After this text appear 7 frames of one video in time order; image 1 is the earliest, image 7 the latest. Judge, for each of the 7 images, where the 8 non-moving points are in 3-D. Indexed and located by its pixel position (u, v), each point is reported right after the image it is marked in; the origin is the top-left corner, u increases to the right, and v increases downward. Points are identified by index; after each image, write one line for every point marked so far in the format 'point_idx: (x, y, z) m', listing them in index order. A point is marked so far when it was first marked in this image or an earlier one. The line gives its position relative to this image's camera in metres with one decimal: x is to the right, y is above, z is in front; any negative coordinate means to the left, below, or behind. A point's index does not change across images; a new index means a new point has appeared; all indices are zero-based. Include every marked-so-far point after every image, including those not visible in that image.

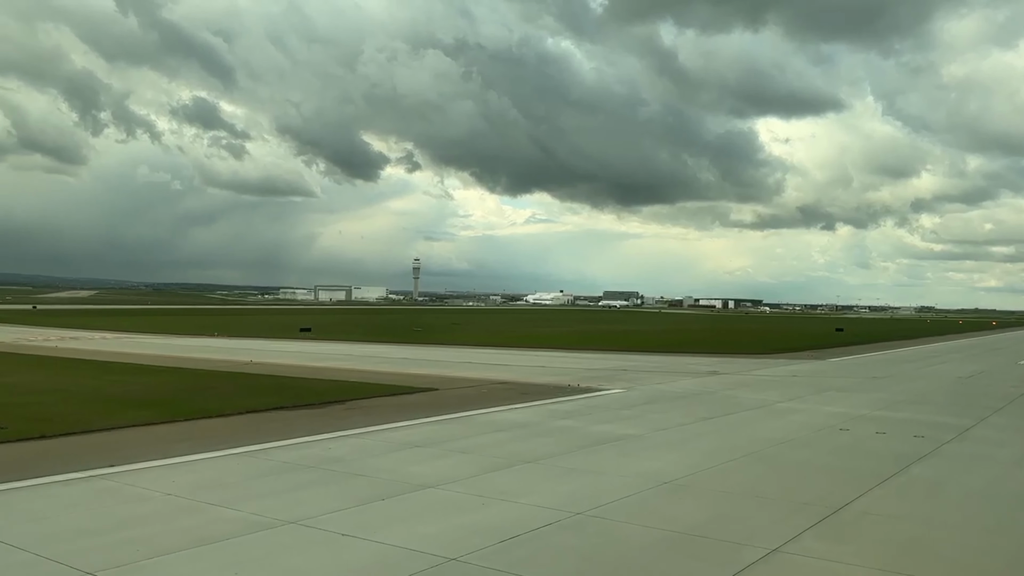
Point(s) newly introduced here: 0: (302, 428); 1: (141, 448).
0: (-4.0, -2.7, +14.5) m
1: (-5.9, -2.6, +12.0) m
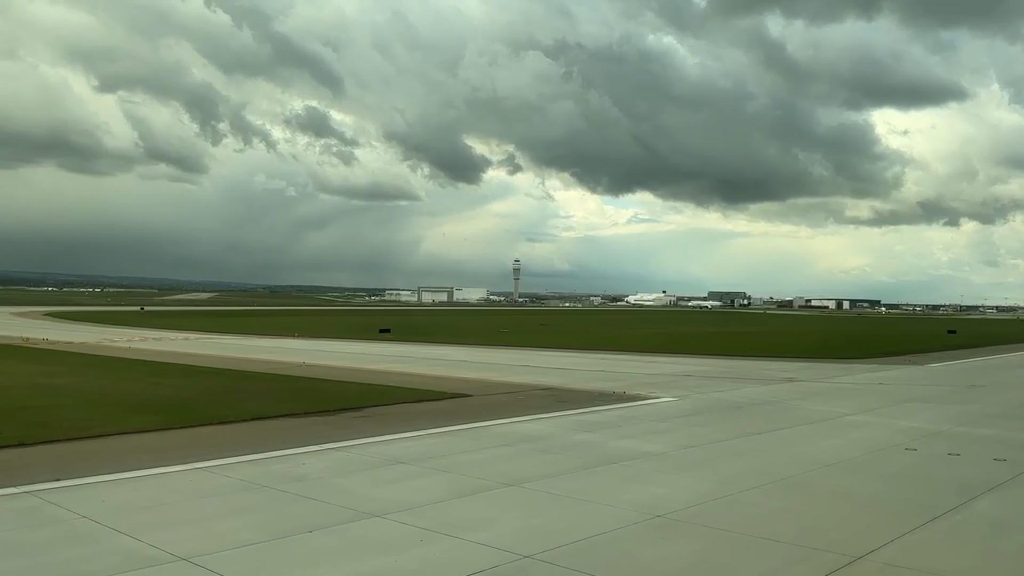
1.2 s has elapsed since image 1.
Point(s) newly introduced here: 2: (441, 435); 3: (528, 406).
0: (-3.9, -2.7, +13.7) m
1: (-6.1, -2.6, +11.5) m
2: (-1.3, -2.7, +14.0) m
3: (+0.3, -3.1, +19.7) m
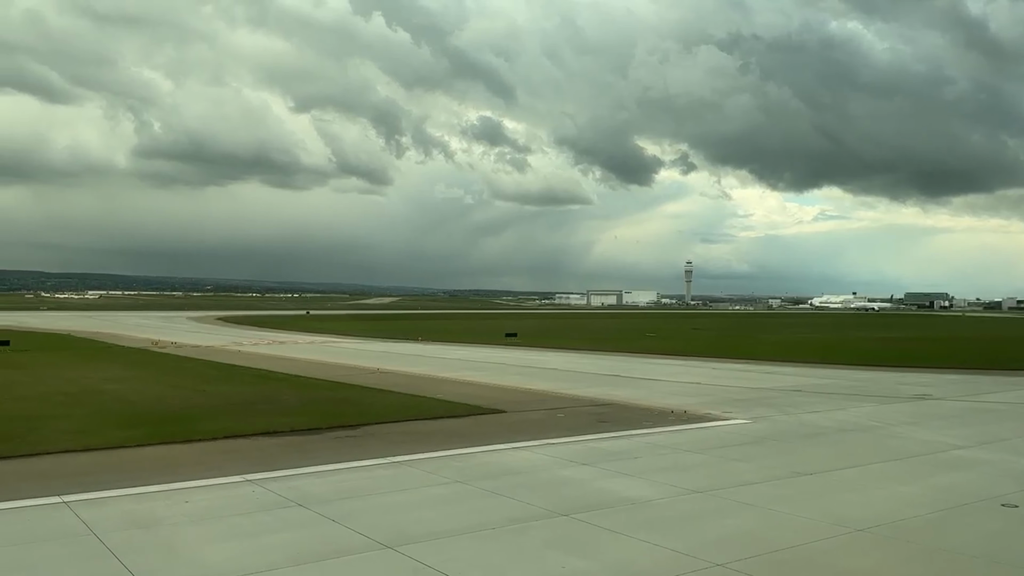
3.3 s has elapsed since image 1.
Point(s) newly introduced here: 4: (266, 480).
0: (-4.4, -2.8, +12.2) m
1: (-7.0, -2.7, +10.5) m
2: (-1.8, -2.8, +12.0) m
3: (+0.9, -3.2, +17.3) m
4: (-3.5, -2.7, +10.7) m
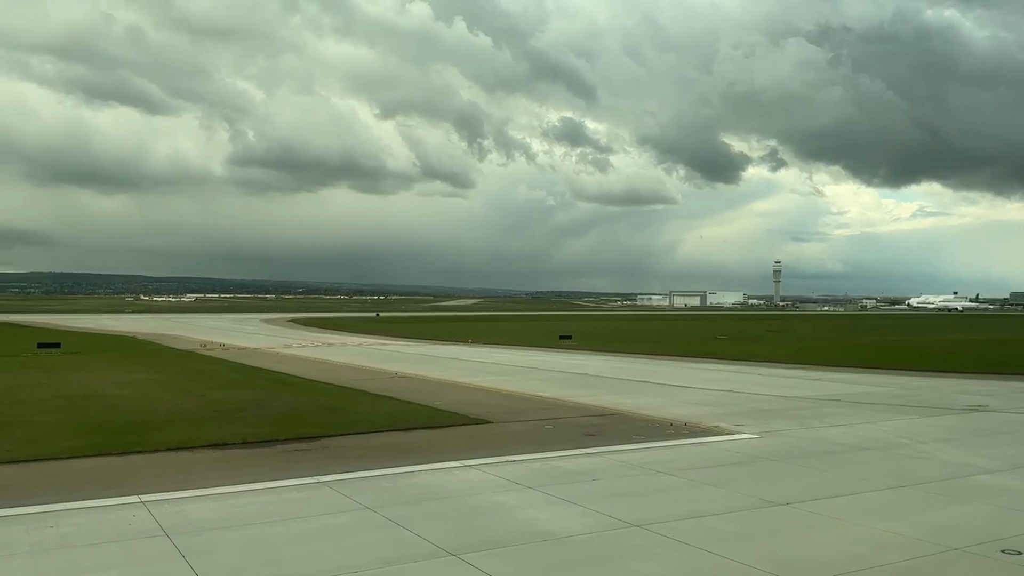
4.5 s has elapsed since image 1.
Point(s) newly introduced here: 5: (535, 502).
0: (-5.4, -2.9, +11.4) m
1: (-8.1, -2.8, +9.9) m
2: (-2.8, -2.9, +11.0) m
3: (+0.4, -3.2, +16.0) m
4: (-4.6, -2.8, +9.9) m
5: (+0.3, -3.0, +10.4) m
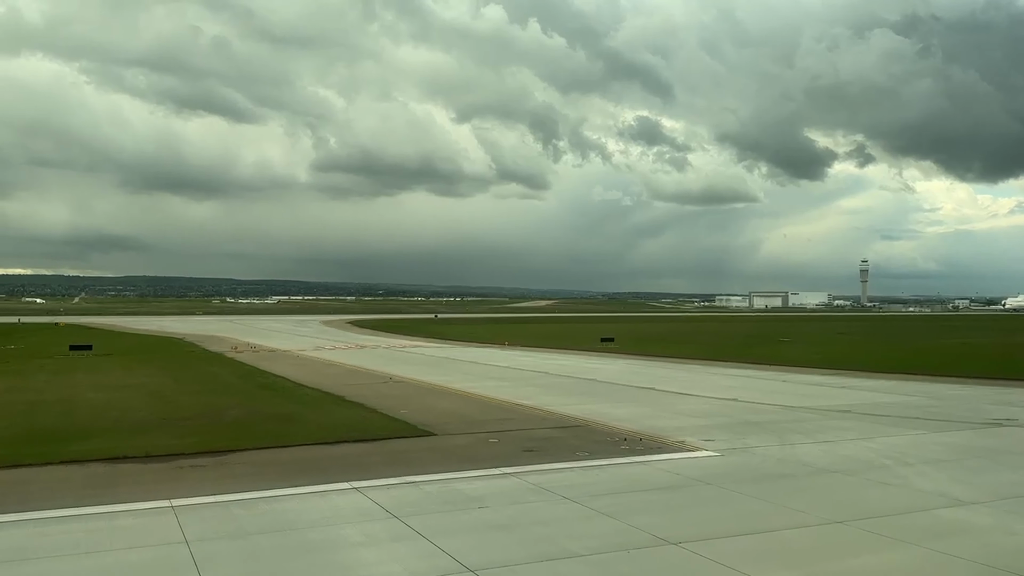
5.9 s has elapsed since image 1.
0: (-7.2, -3.0, +10.7) m
1: (-10.0, -2.9, +9.5) m
2: (-4.6, -3.0, +10.0) m
3: (-1.0, -3.3, +14.8) m
4: (-6.5, -2.9, +9.1) m
5: (-1.6, -3.0, +9.2) m
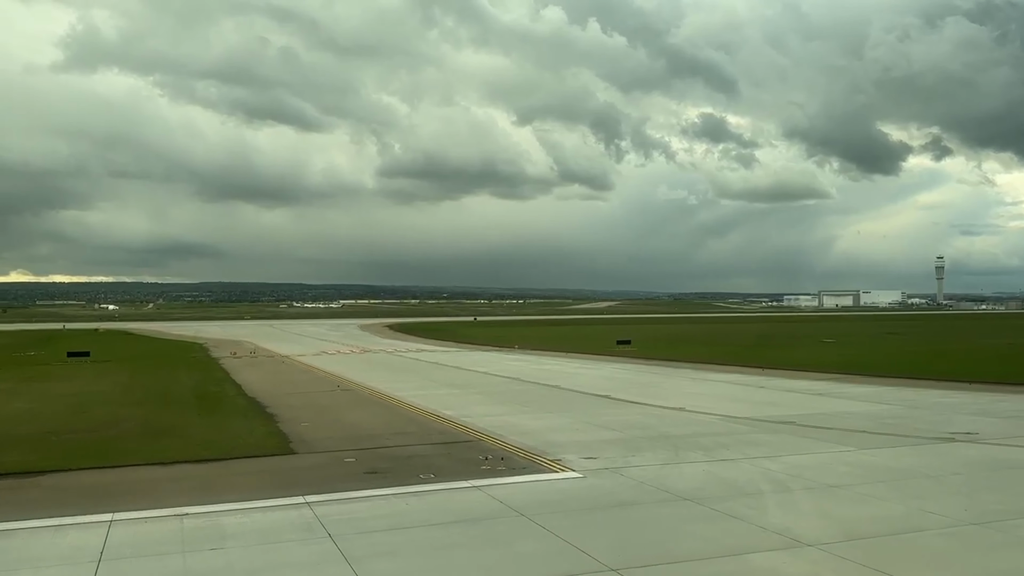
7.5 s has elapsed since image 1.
0: (-10.4, -3.2, +10.0) m
1: (-13.3, -3.2, +9.0) m
2: (-7.9, -3.2, +9.2) m
3: (-4.0, -3.4, +13.6) m
4: (-9.9, -3.1, +8.4) m
5: (-4.9, -3.2, +8.1) m
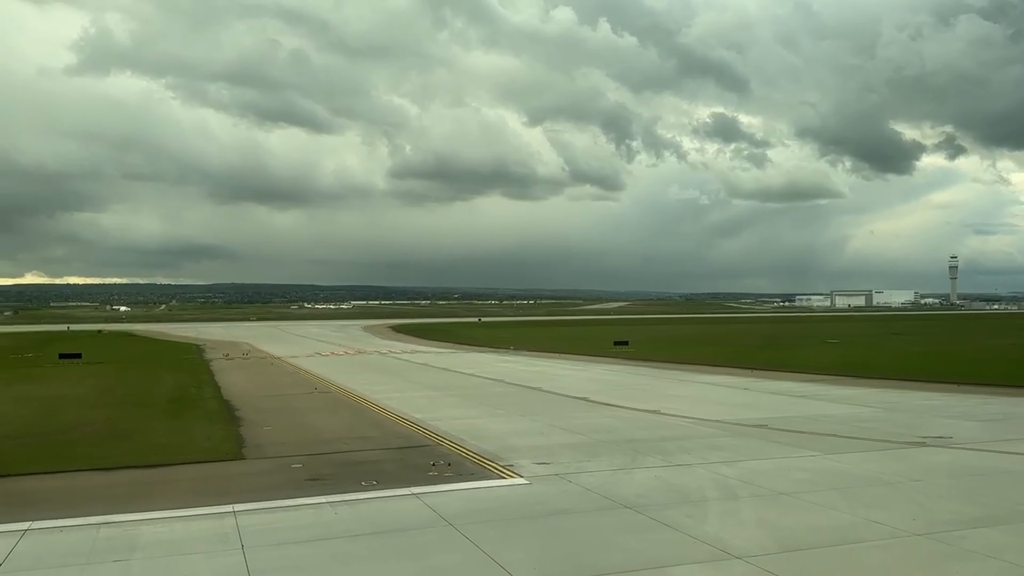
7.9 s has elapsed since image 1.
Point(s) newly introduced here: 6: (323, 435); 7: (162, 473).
0: (-11.5, -3.3, +9.9) m
1: (-14.4, -3.3, +8.9) m
2: (-9.0, -3.2, +9.0) m
3: (-5.0, -3.5, +13.4) m
4: (-11.0, -3.2, +8.2) m
5: (-6.0, -3.3, +7.9) m
6: (-4.6, -3.7, +18.8) m
7: (-6.6, -3.5, +14.3) m
